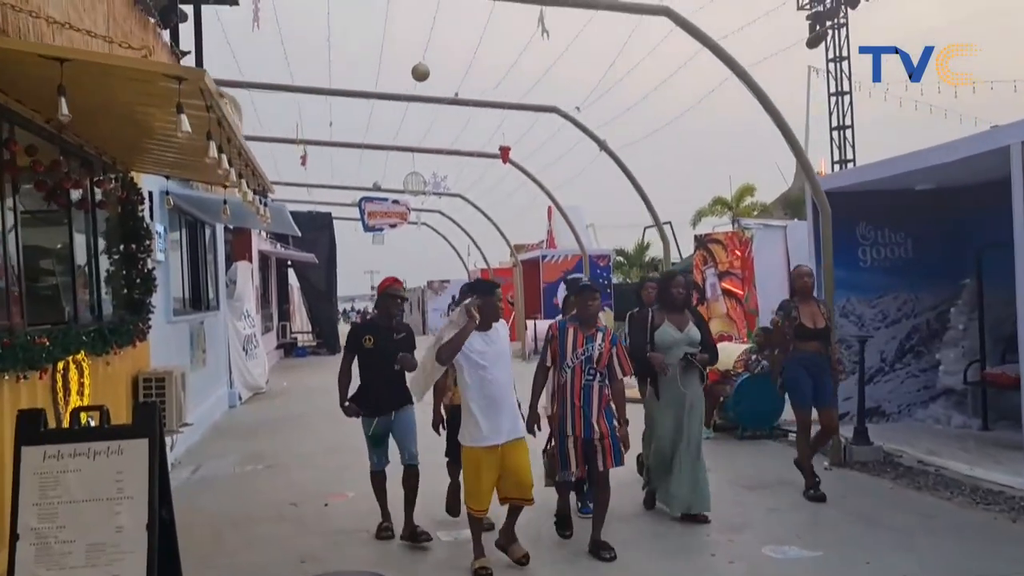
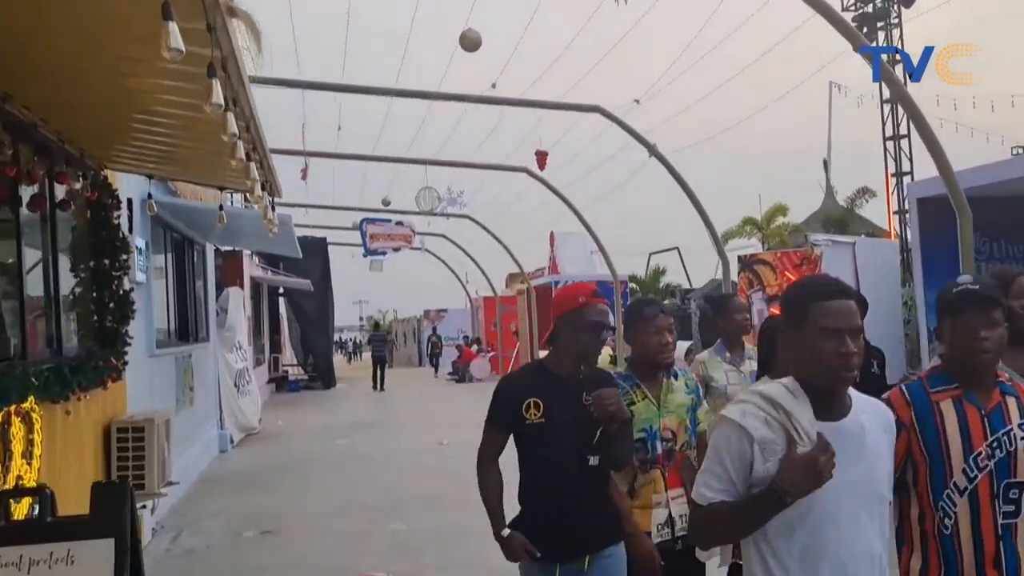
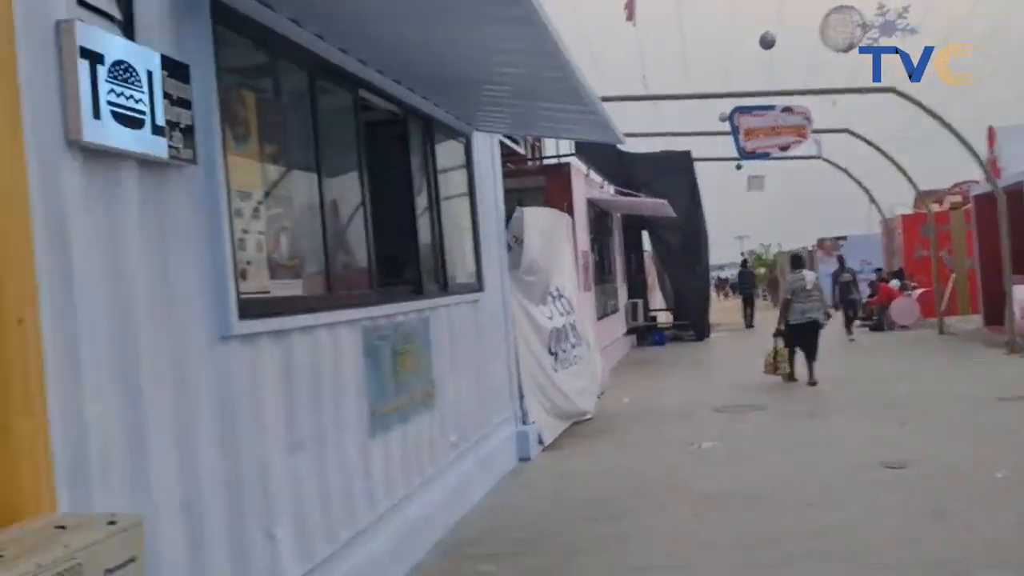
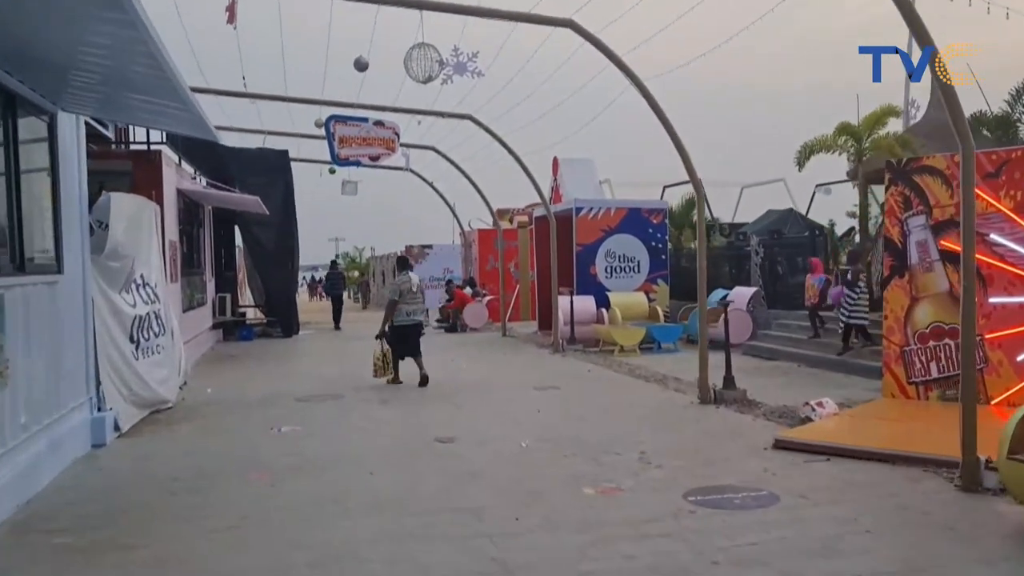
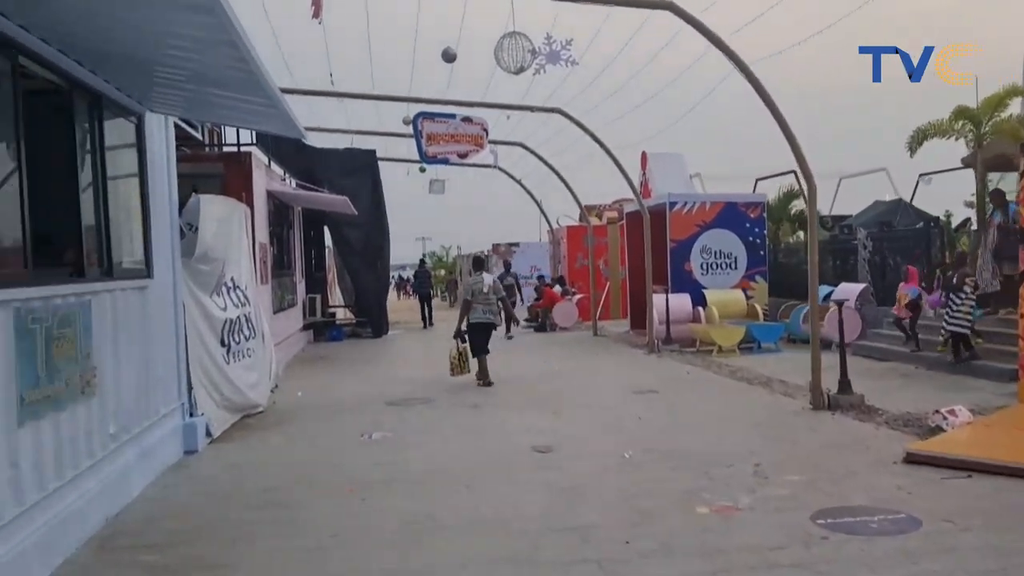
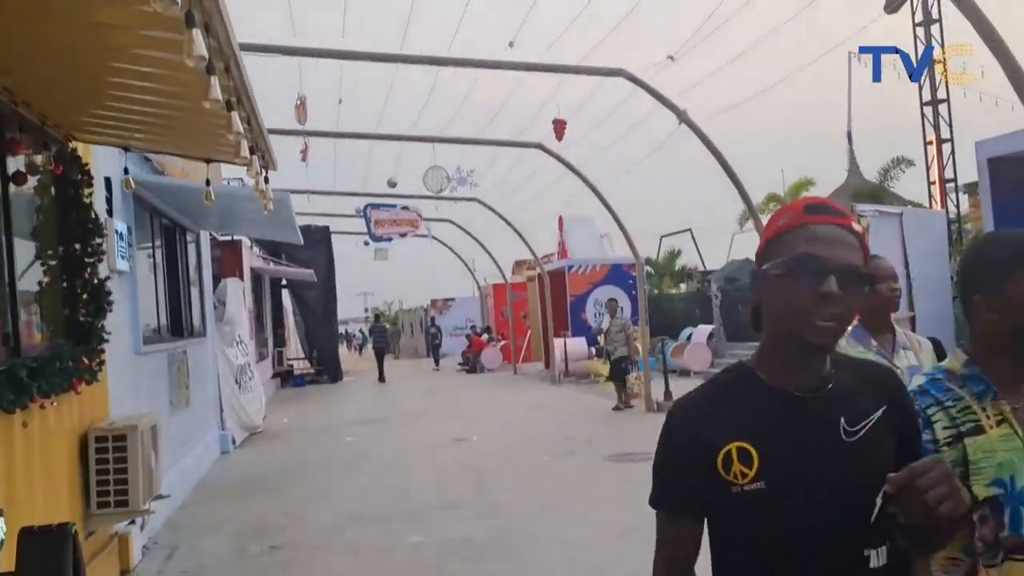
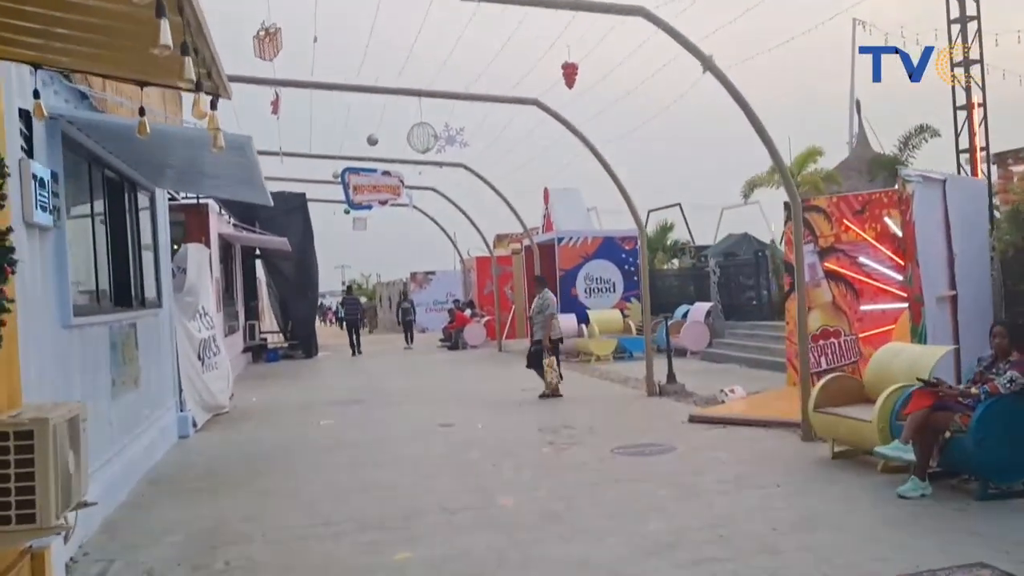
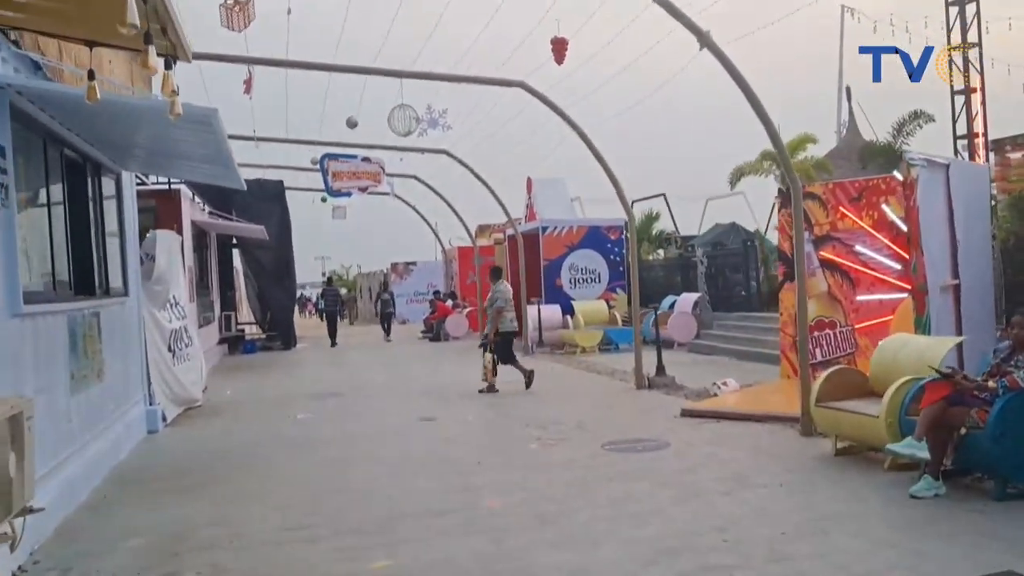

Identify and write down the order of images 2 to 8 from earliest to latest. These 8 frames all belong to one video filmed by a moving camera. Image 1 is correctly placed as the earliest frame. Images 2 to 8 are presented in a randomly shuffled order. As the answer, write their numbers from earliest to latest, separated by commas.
2, 6, 7, 8, 4, 5, 3
